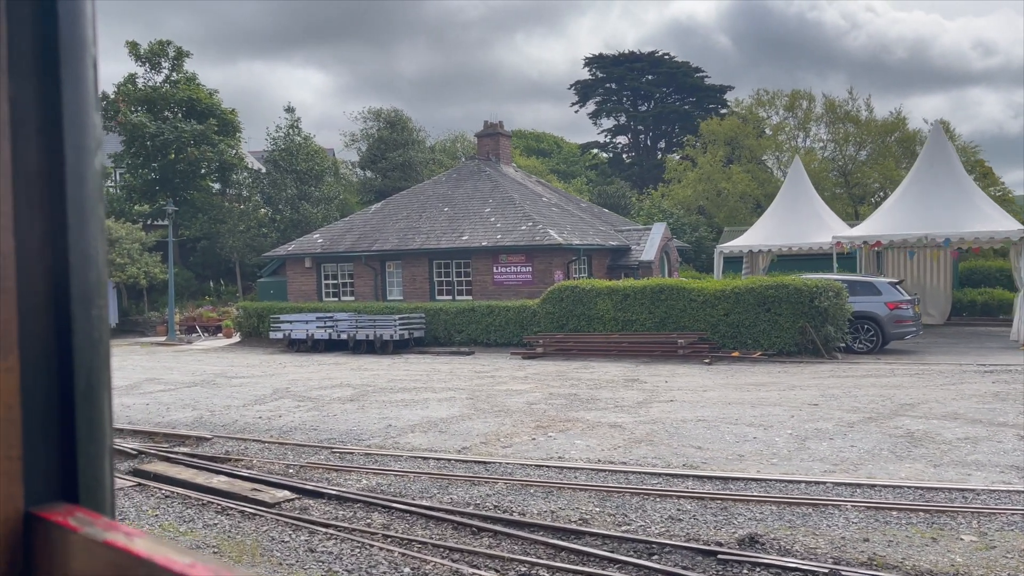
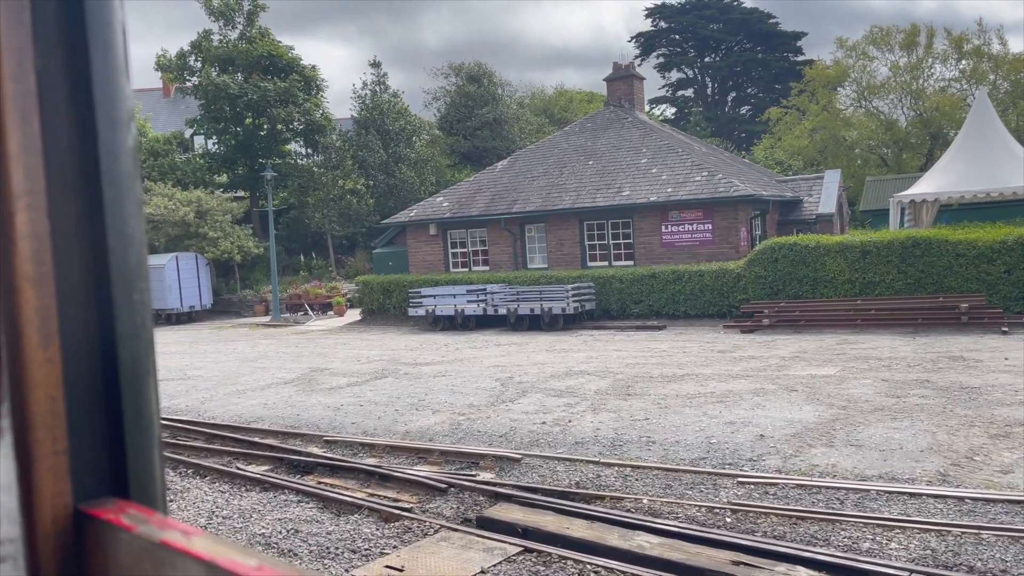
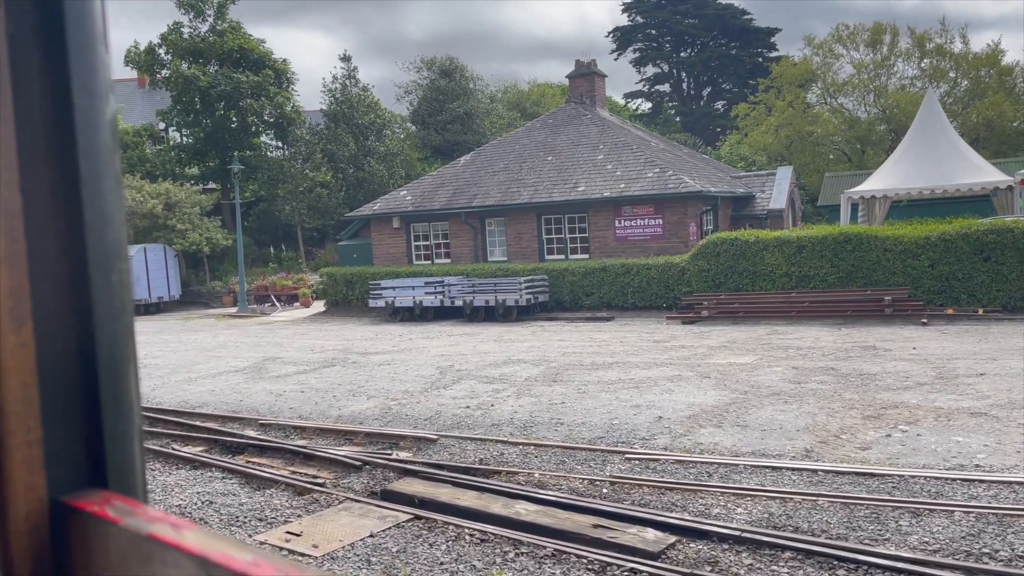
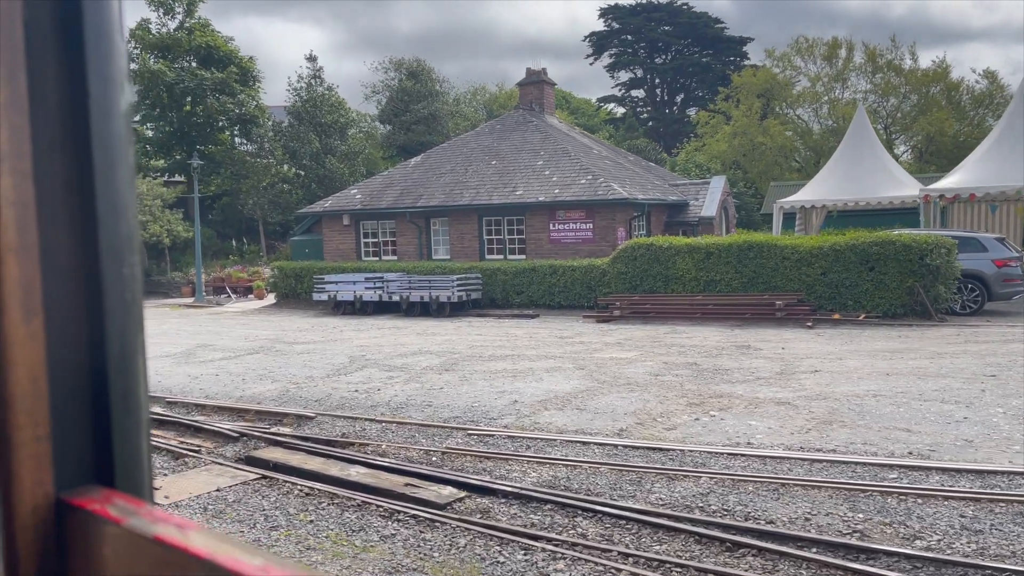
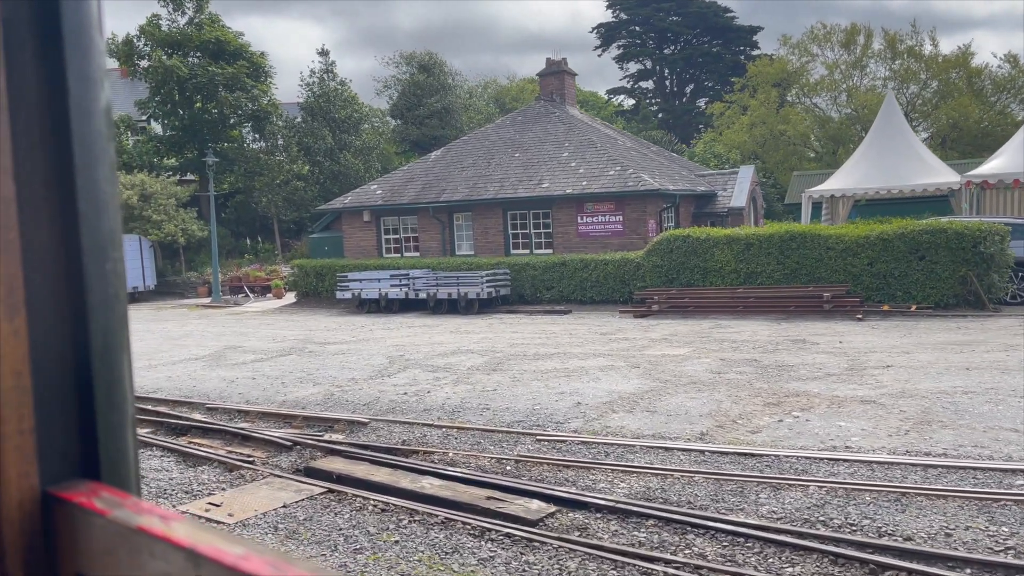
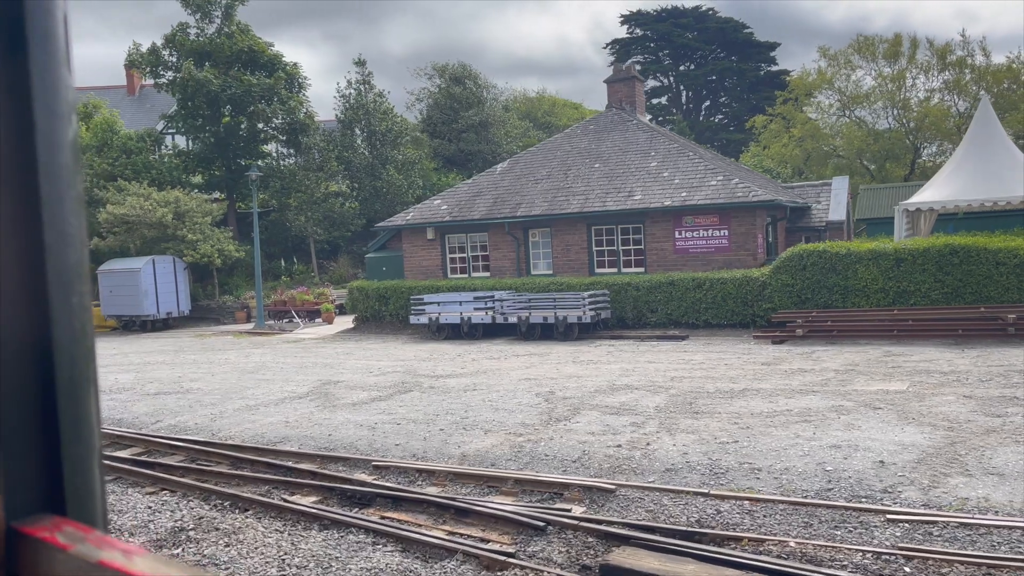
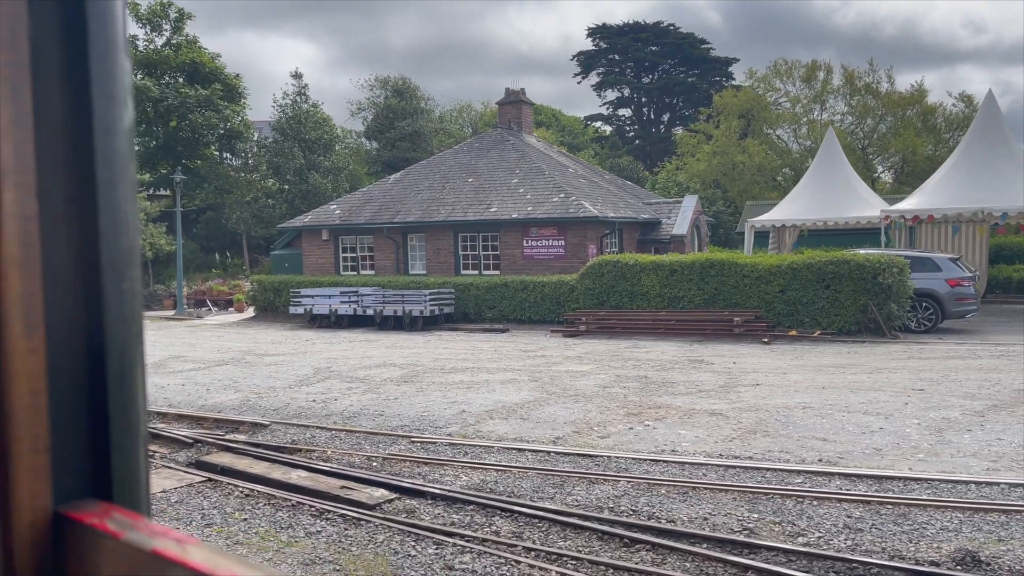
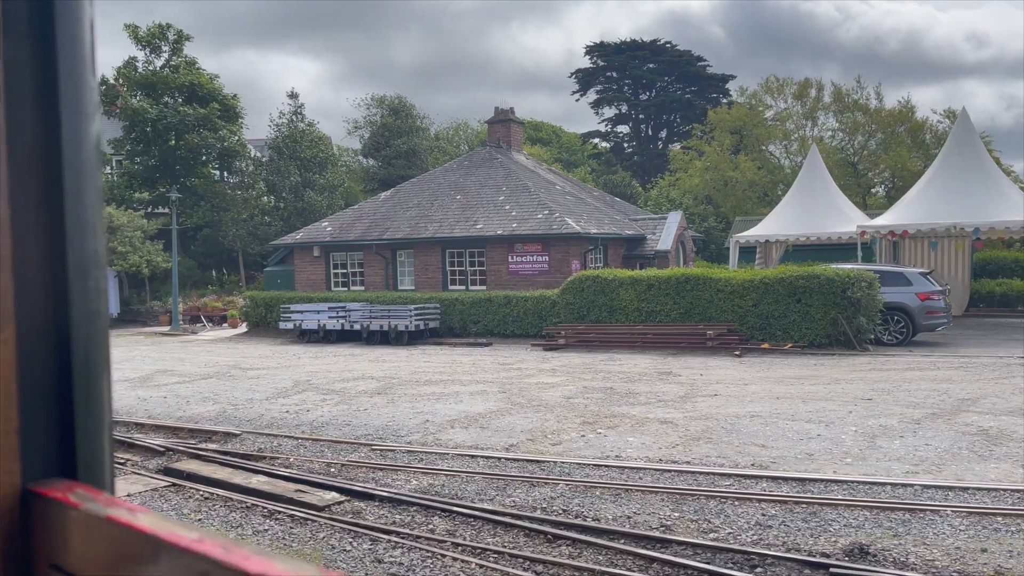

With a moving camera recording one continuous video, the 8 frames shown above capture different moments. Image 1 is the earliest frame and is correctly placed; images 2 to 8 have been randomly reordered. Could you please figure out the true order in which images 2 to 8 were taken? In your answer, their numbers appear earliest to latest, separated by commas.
8, 7, 4, 5, 3, 2, 6
